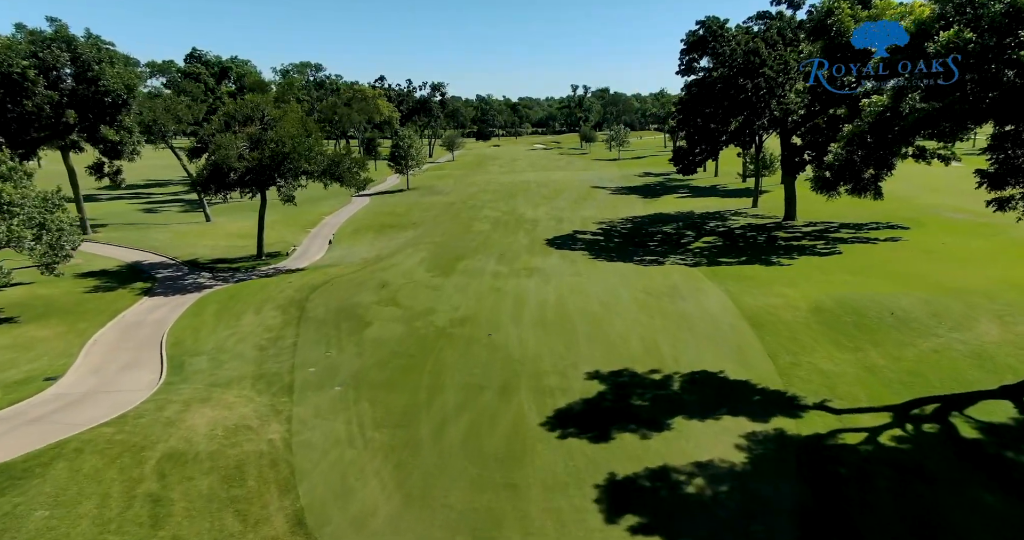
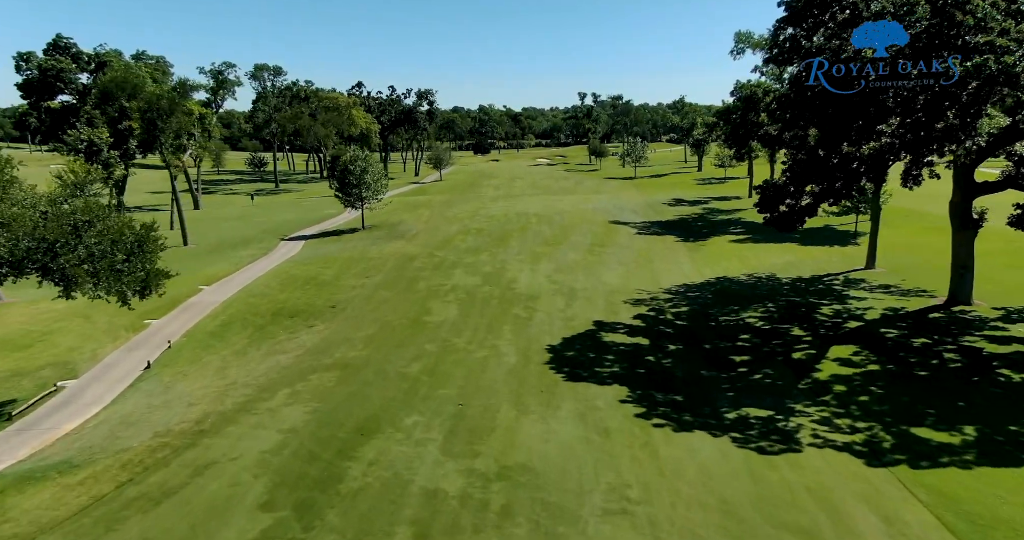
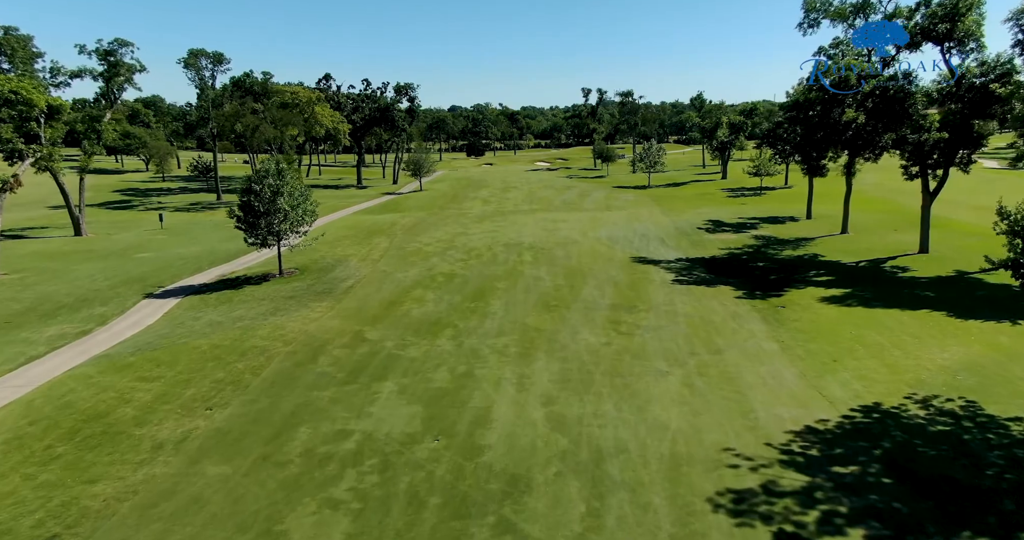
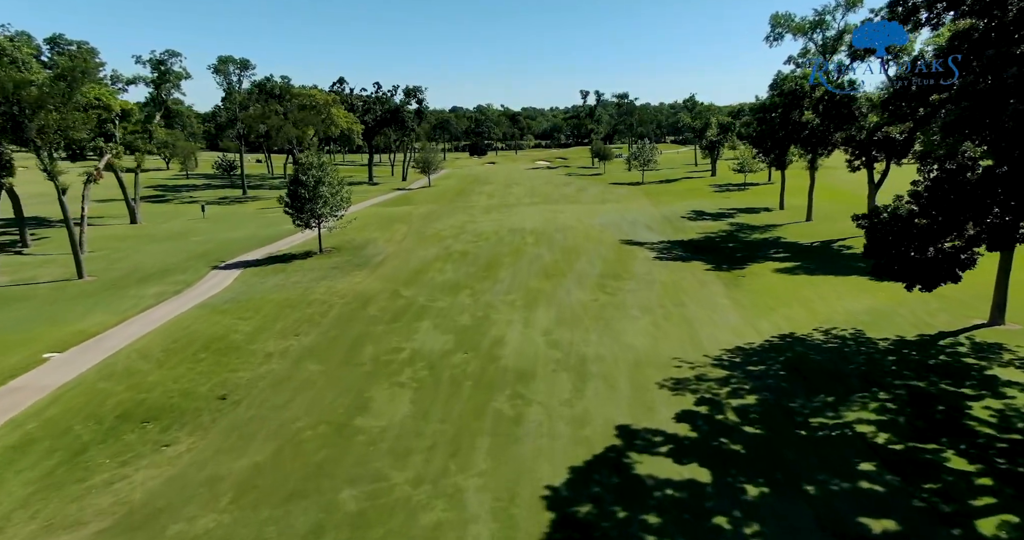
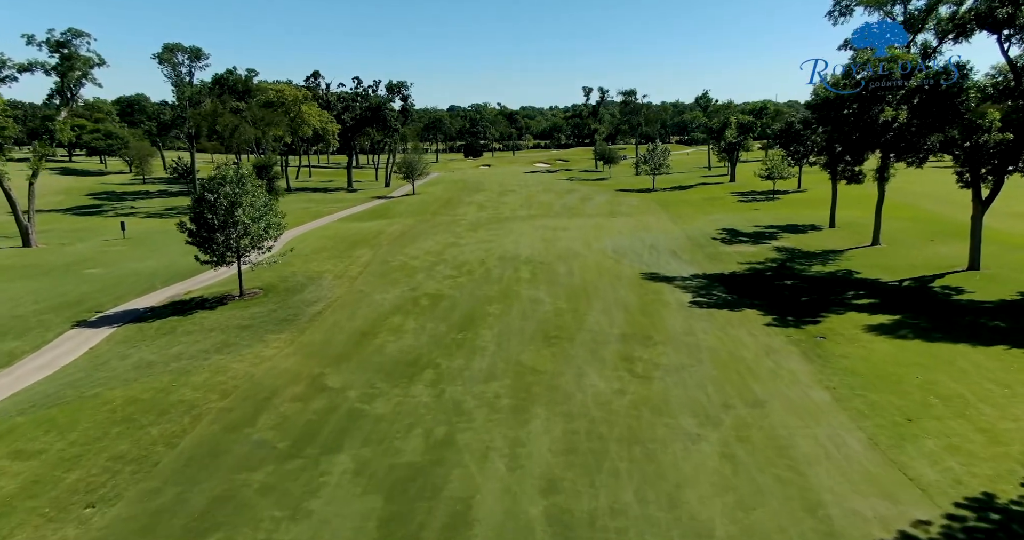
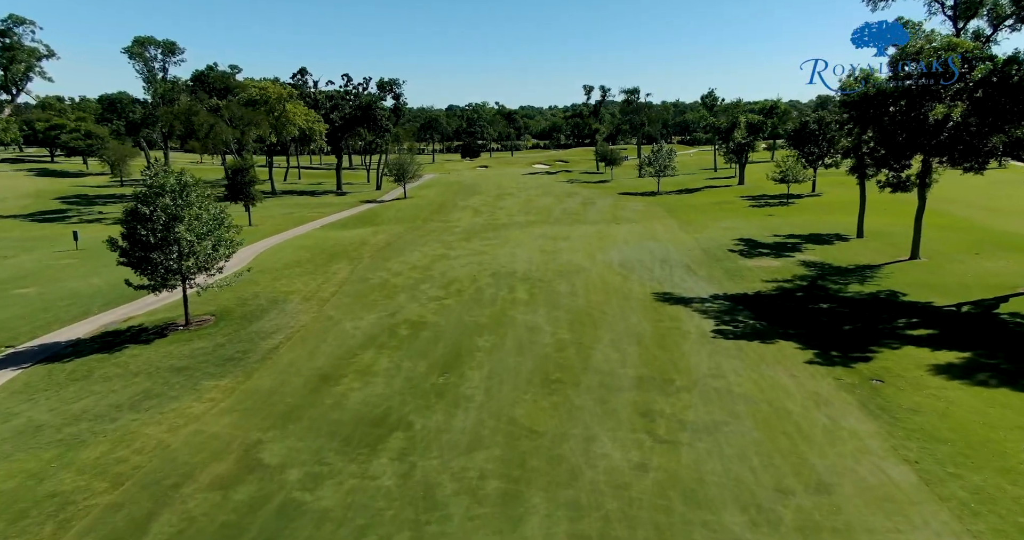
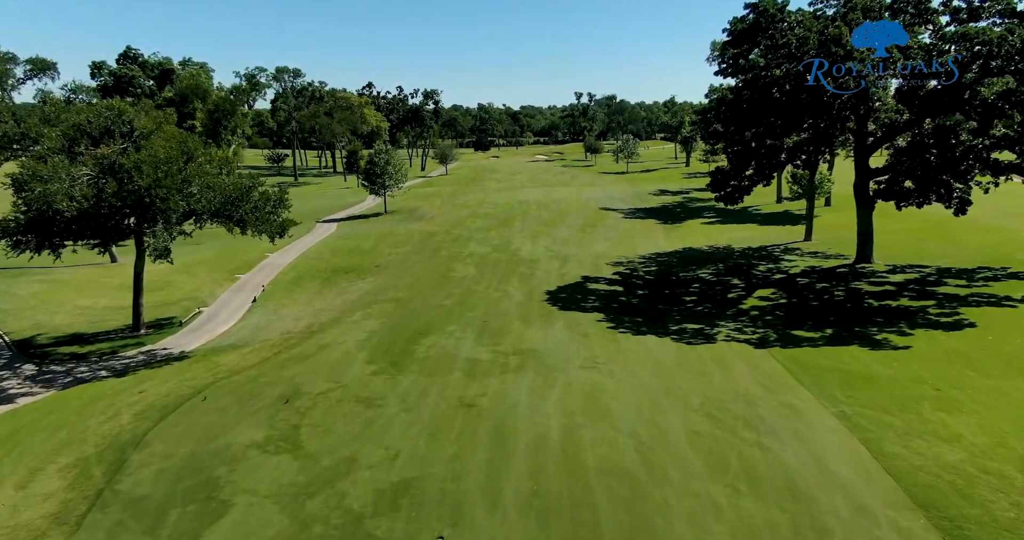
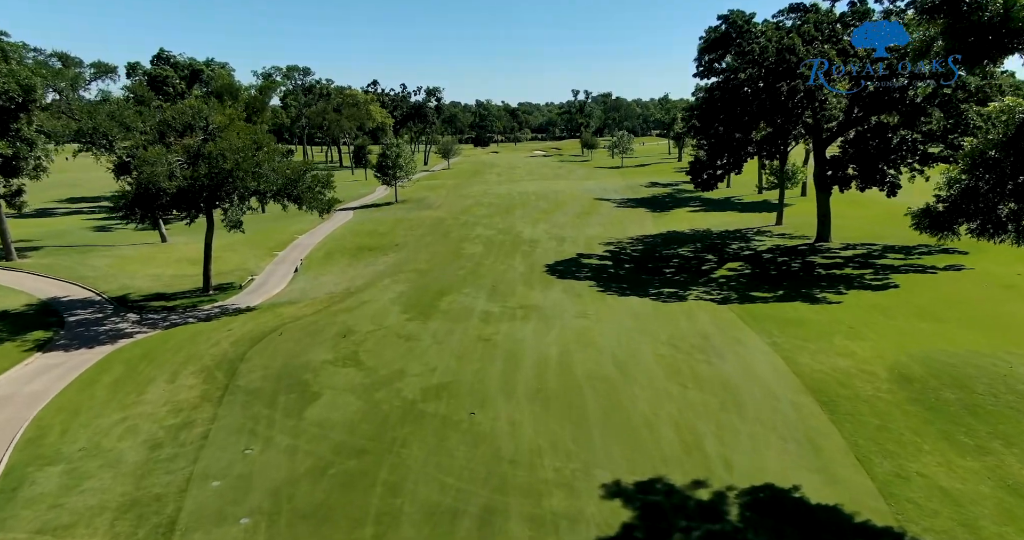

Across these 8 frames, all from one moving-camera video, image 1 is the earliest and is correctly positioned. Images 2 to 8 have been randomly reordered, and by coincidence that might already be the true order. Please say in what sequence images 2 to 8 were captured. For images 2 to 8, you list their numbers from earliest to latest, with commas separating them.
8, 7, 2, 4, 3, 5, 6
